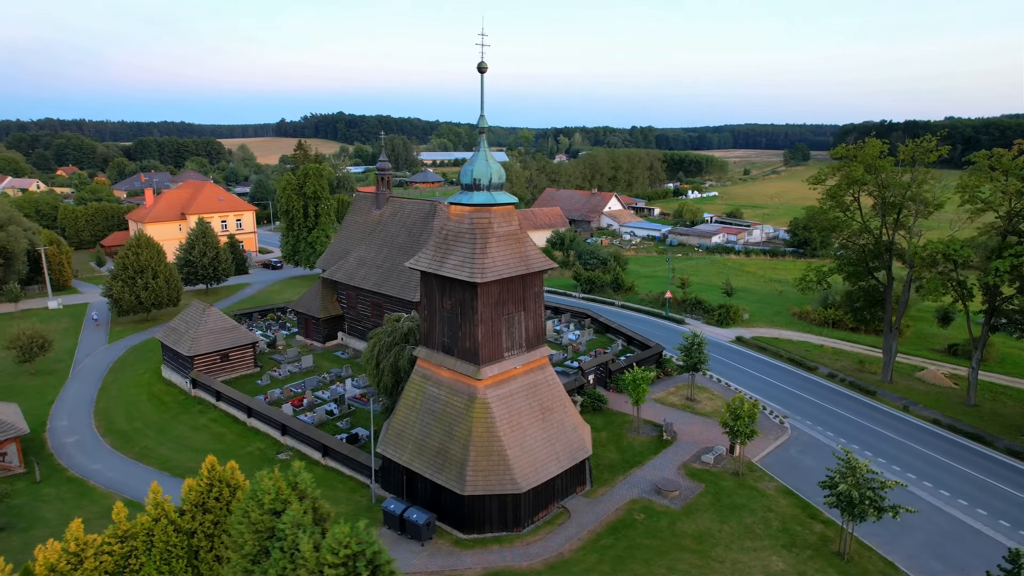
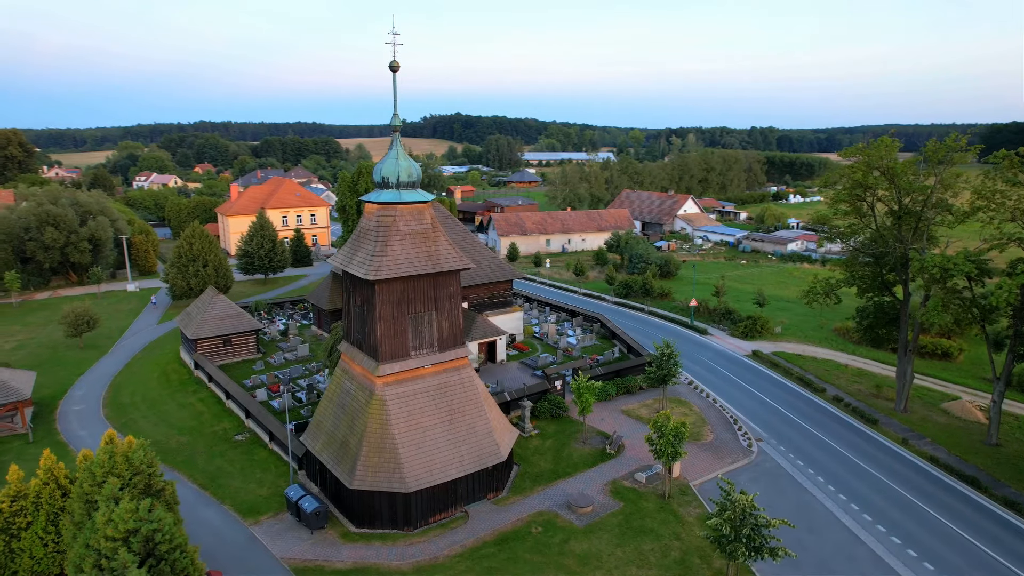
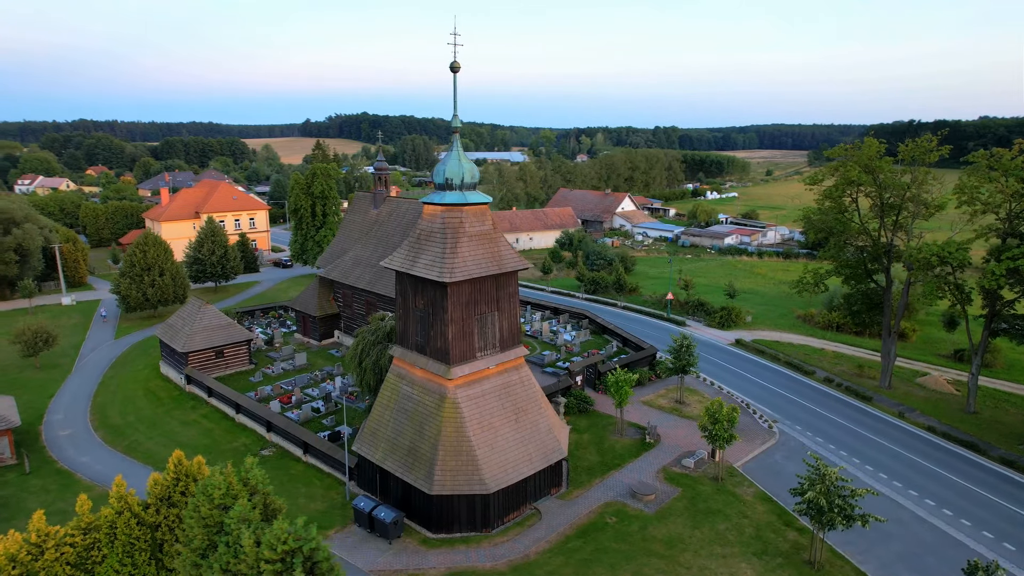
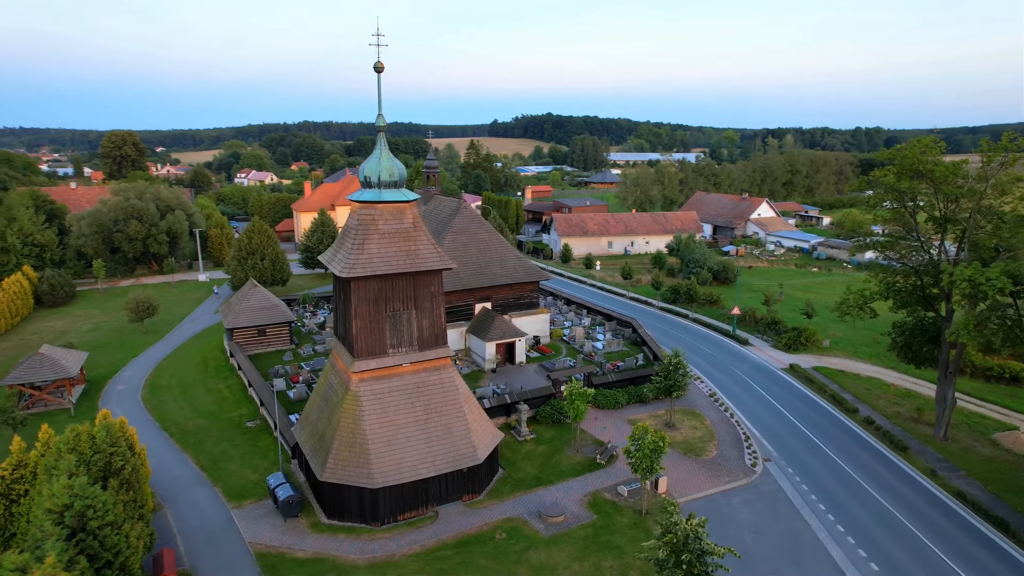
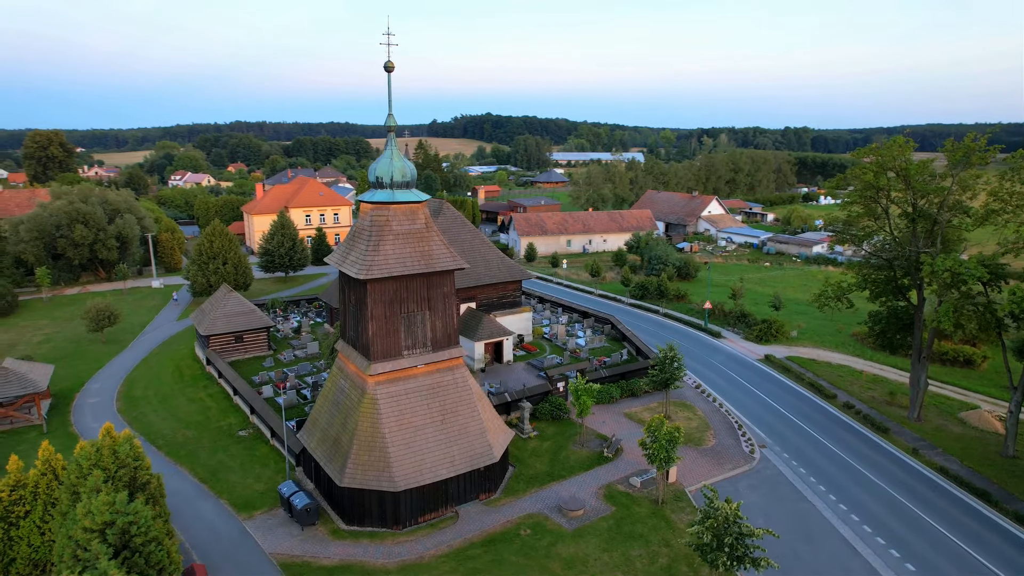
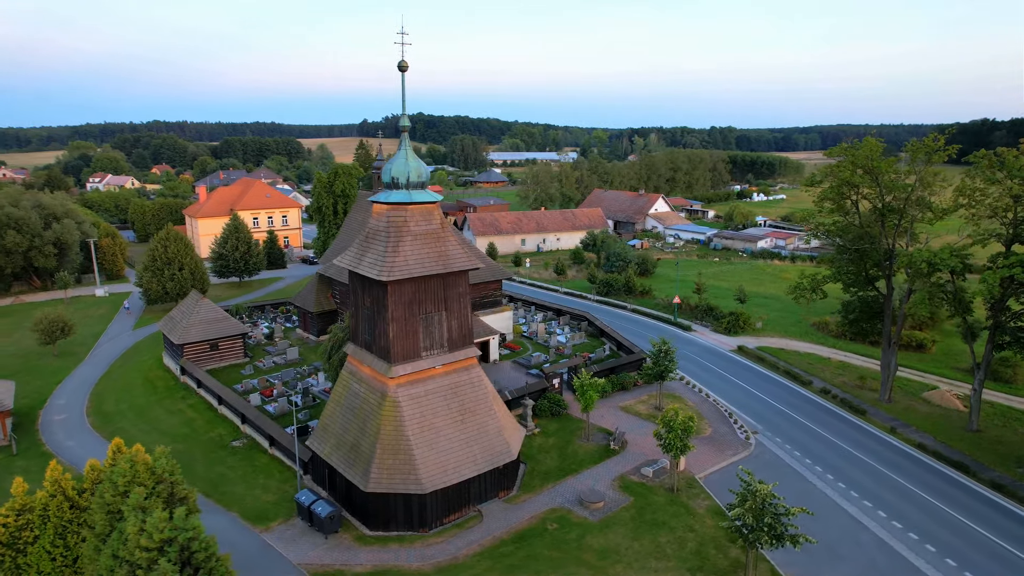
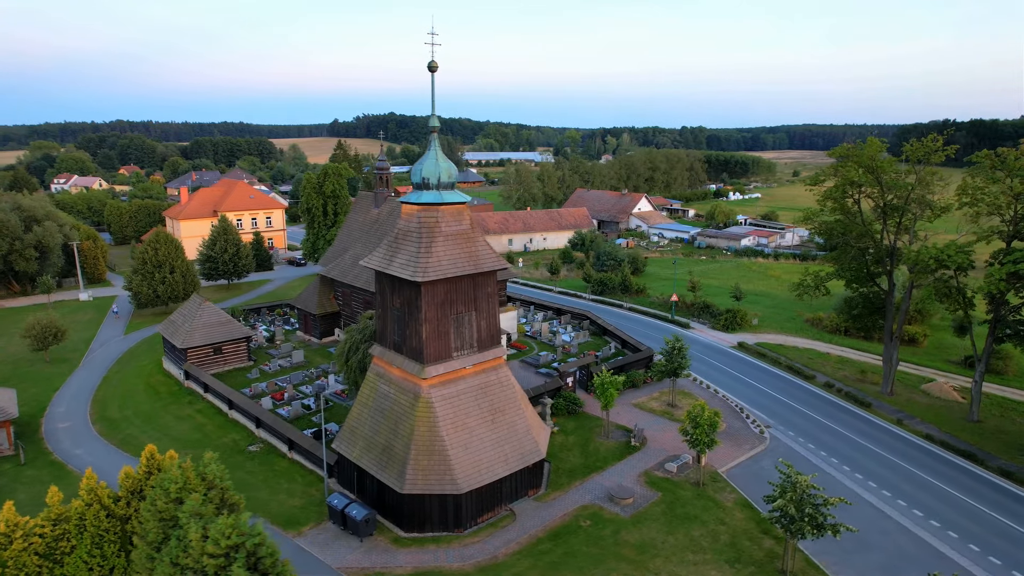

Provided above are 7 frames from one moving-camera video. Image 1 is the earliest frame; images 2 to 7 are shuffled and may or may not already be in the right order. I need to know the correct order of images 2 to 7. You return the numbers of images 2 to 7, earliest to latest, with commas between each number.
3, 7, 6, 2, 5, 4
